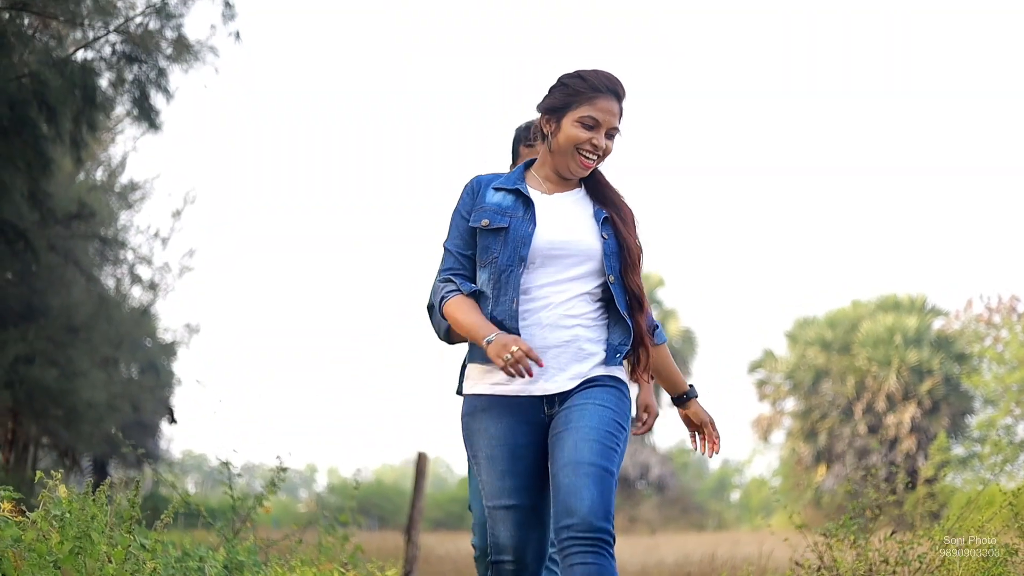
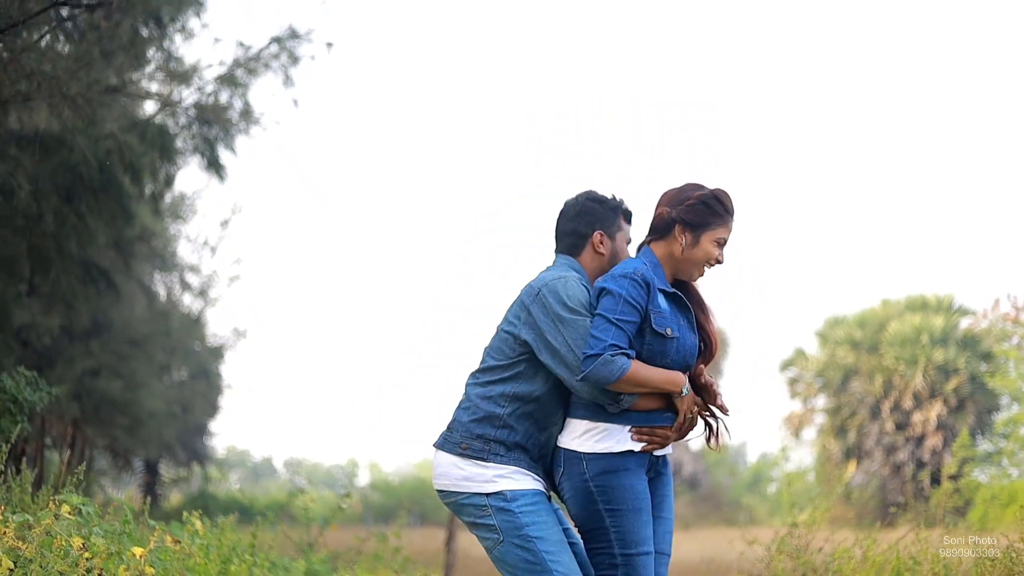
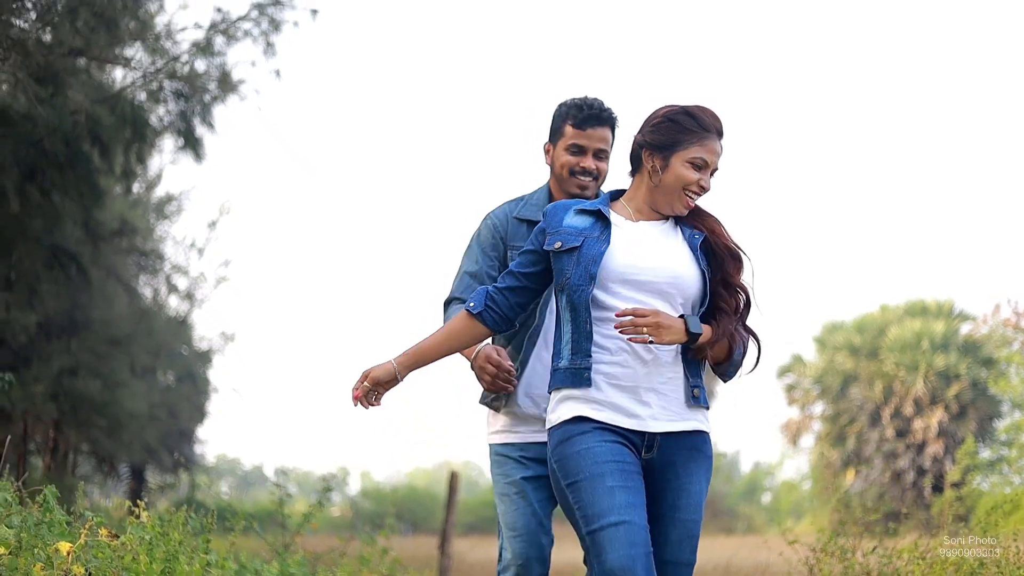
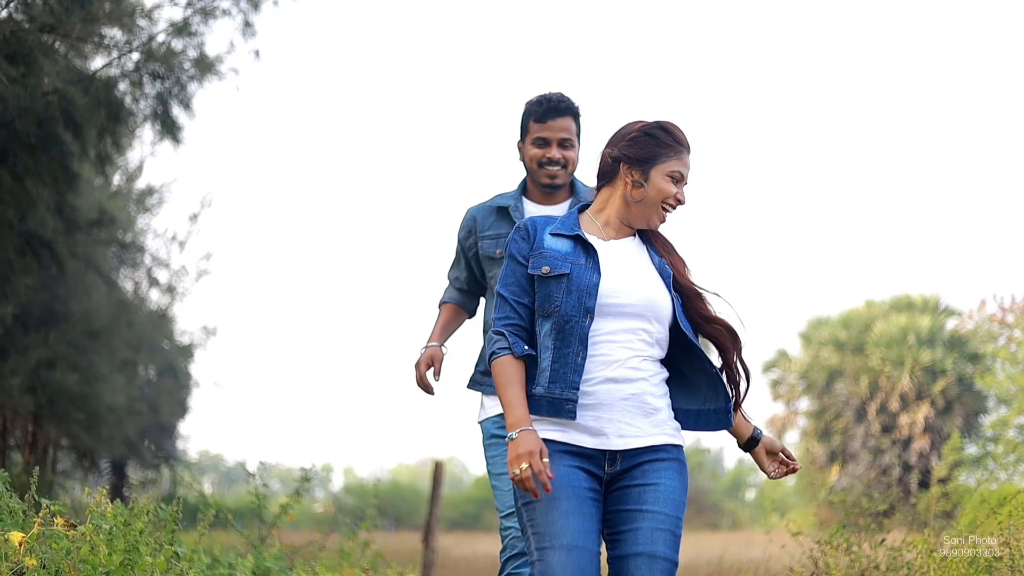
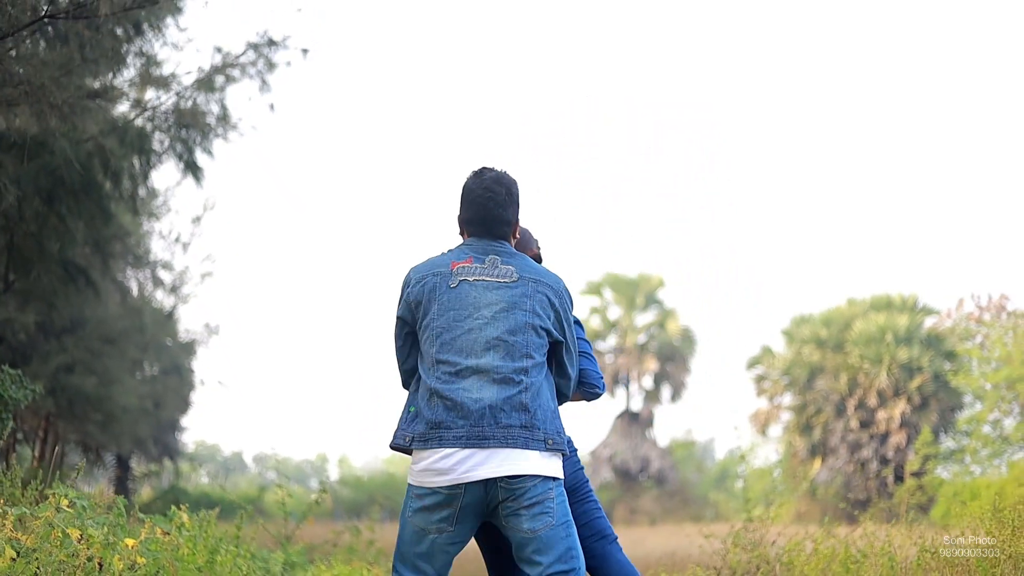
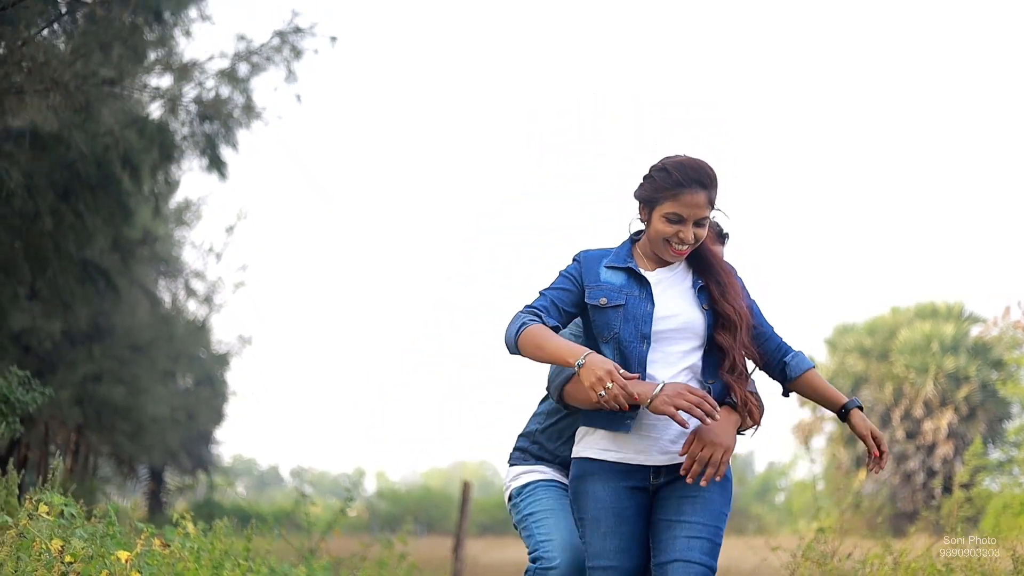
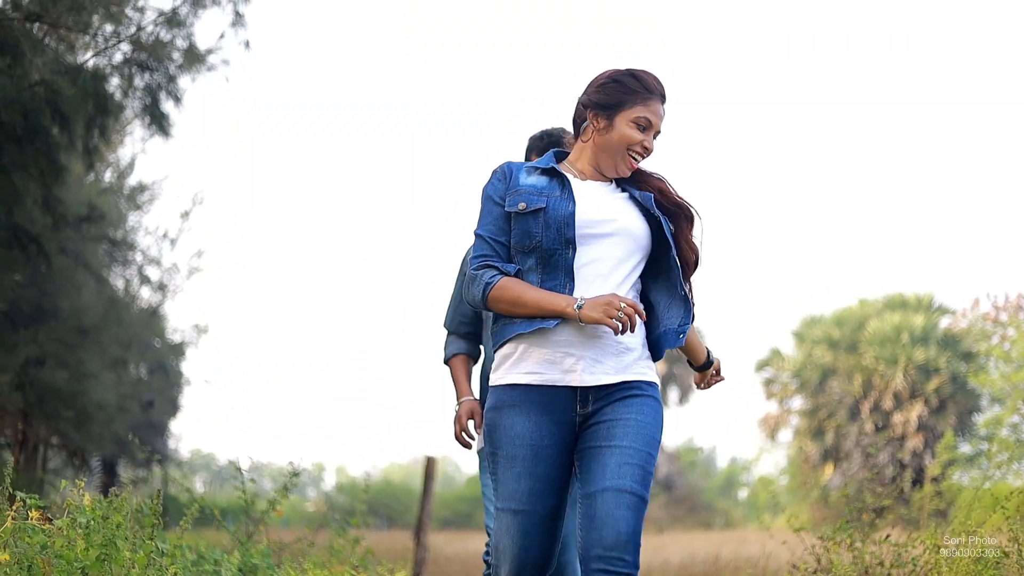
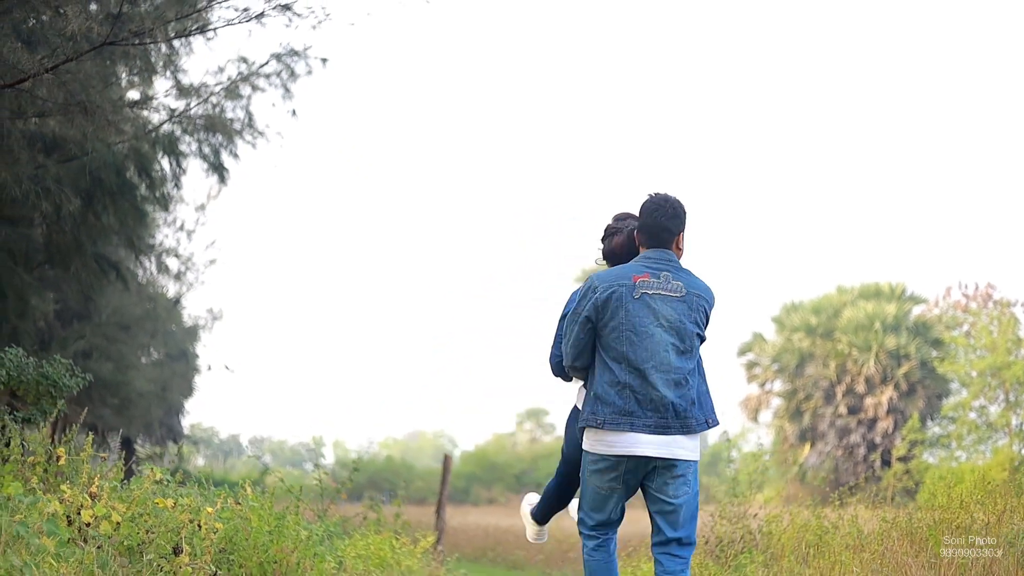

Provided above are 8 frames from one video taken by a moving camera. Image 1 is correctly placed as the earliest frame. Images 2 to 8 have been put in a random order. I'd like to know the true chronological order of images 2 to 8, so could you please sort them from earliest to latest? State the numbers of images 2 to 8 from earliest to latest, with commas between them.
7, 4, 3, 6, 2, 5, 8
